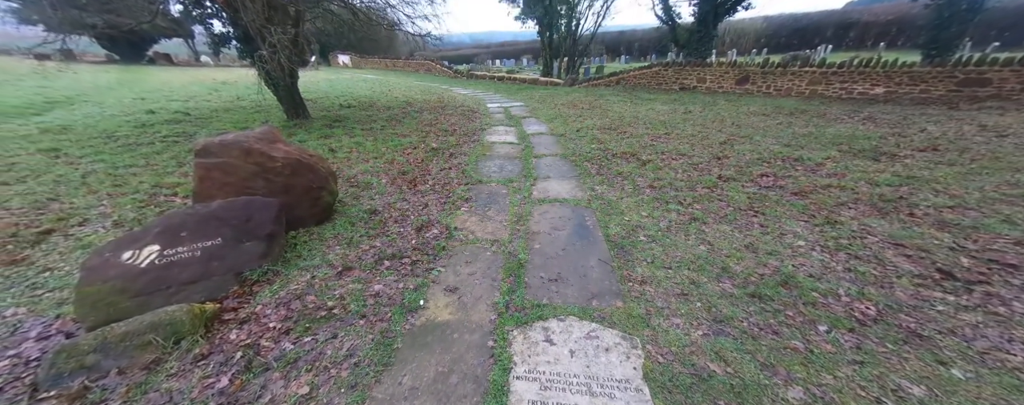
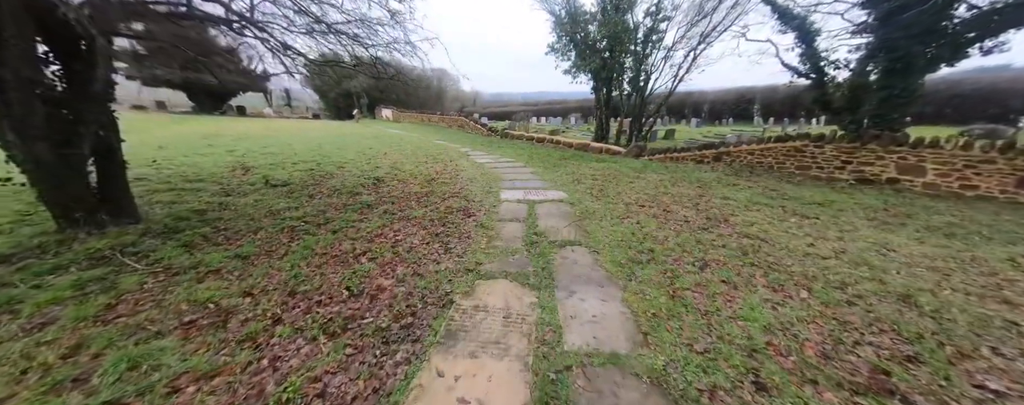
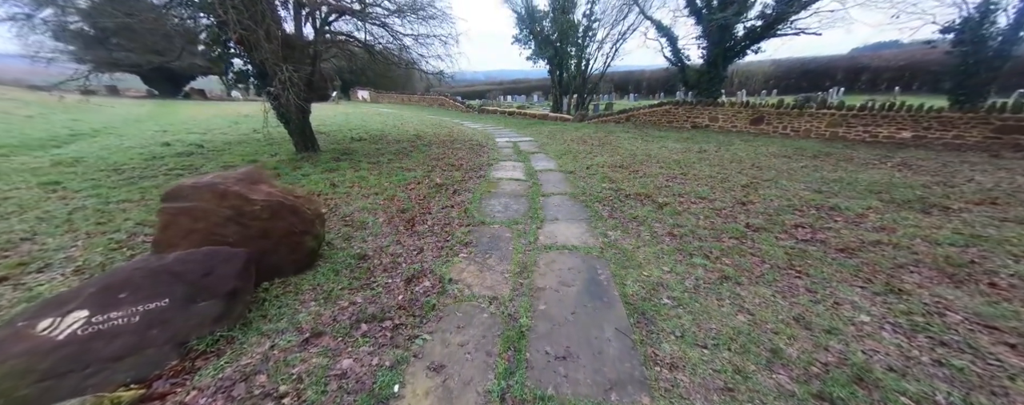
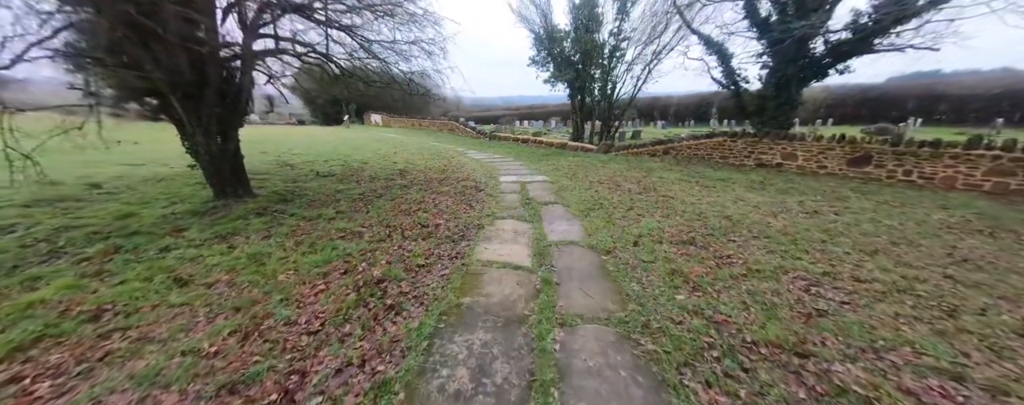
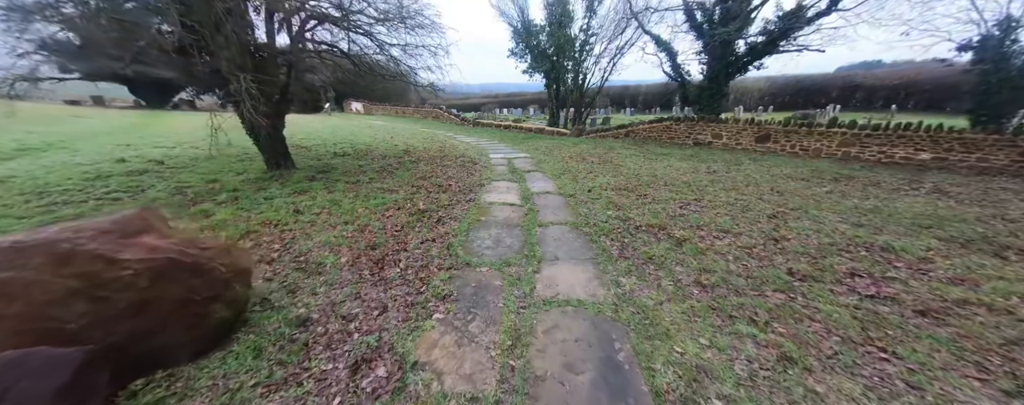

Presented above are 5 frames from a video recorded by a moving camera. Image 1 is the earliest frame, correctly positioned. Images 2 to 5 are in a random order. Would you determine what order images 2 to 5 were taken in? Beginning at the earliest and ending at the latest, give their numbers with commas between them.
3, 5, 4, 2
